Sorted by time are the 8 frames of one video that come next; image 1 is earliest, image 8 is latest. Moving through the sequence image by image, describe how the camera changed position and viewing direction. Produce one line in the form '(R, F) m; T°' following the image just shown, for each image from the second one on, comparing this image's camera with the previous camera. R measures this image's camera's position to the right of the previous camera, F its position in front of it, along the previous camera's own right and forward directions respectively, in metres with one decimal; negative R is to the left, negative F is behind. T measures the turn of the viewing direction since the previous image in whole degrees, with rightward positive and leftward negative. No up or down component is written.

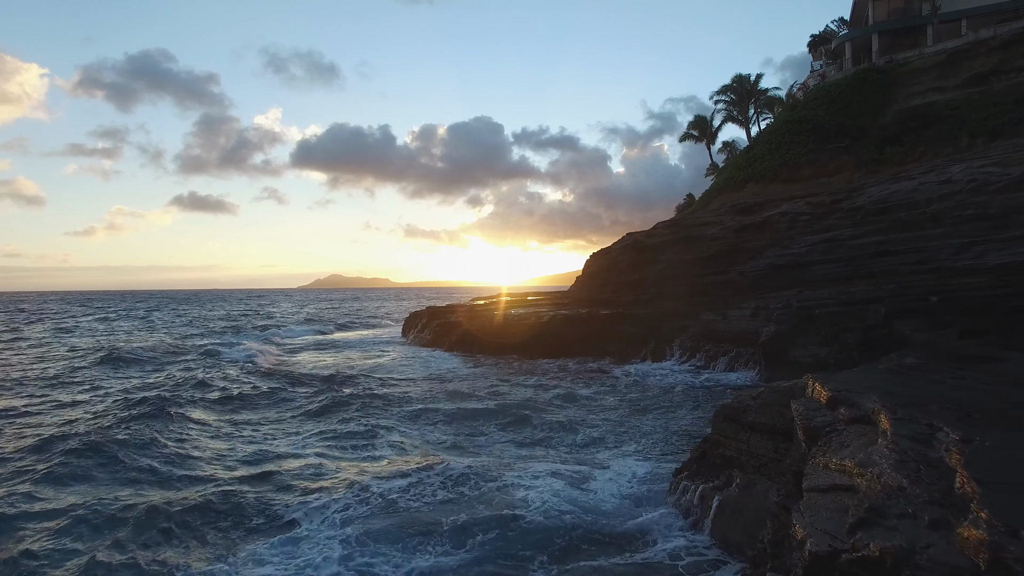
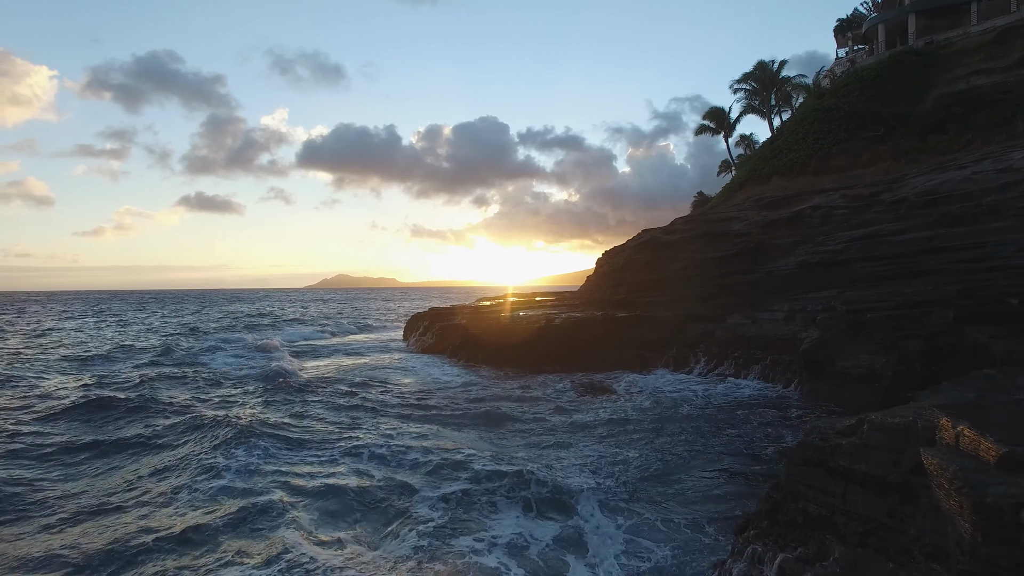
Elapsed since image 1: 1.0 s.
(-0.1, +1.6) m; 0°
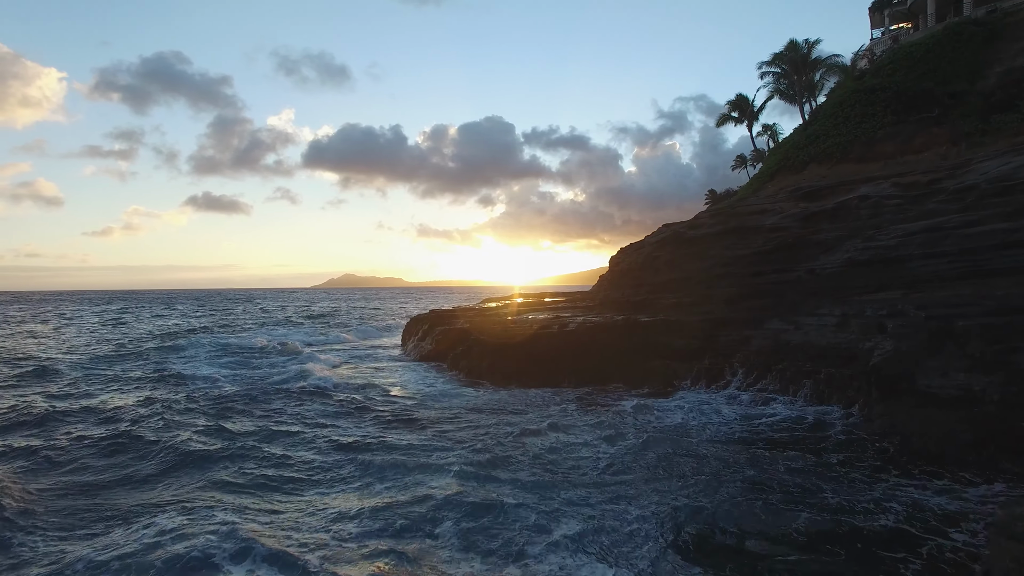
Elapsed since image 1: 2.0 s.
(-0.1, +2.2) m; 0°
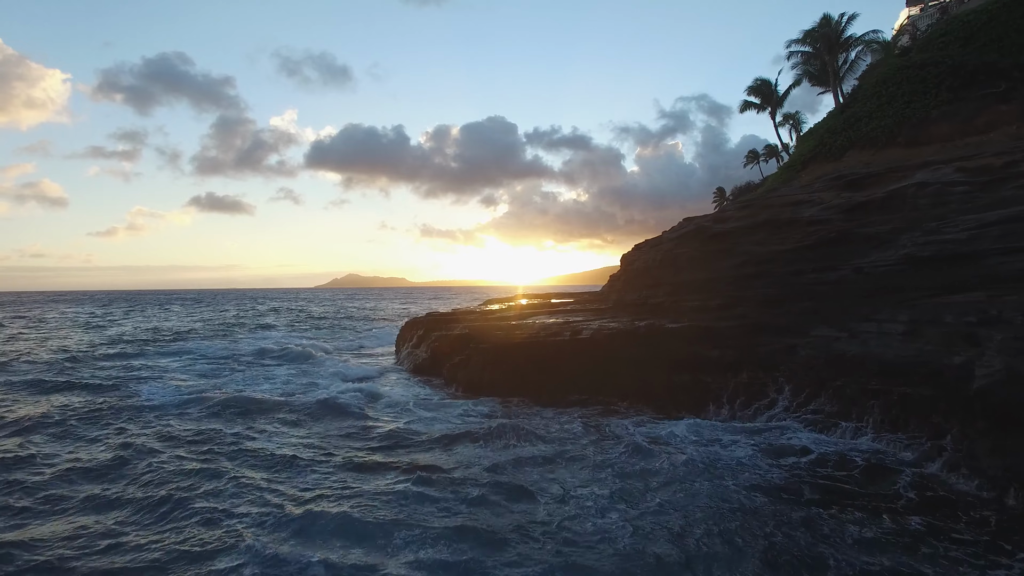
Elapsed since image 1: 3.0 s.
(-0.1, +2.2) m; 0°
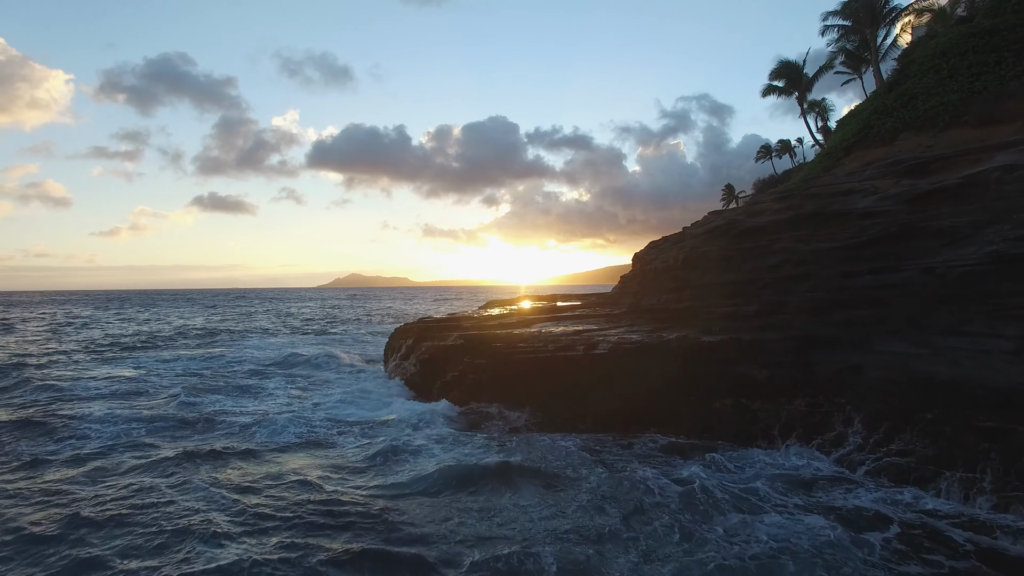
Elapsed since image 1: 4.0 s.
(0.0, +2.5) m; 0°
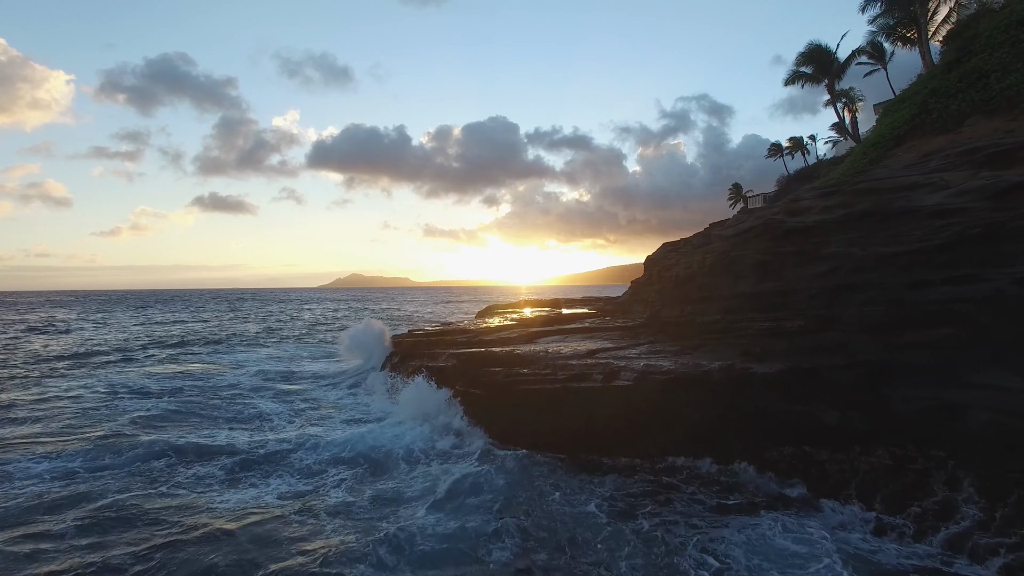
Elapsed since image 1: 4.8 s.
(0.0, +2.4) m; 0°
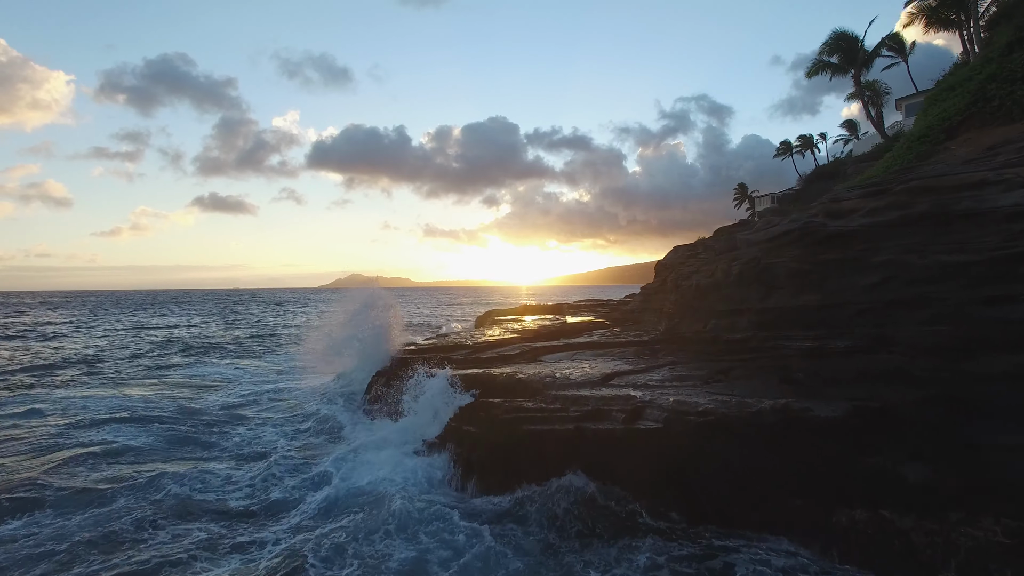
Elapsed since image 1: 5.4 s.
(0.0, +1.9) m; 0°
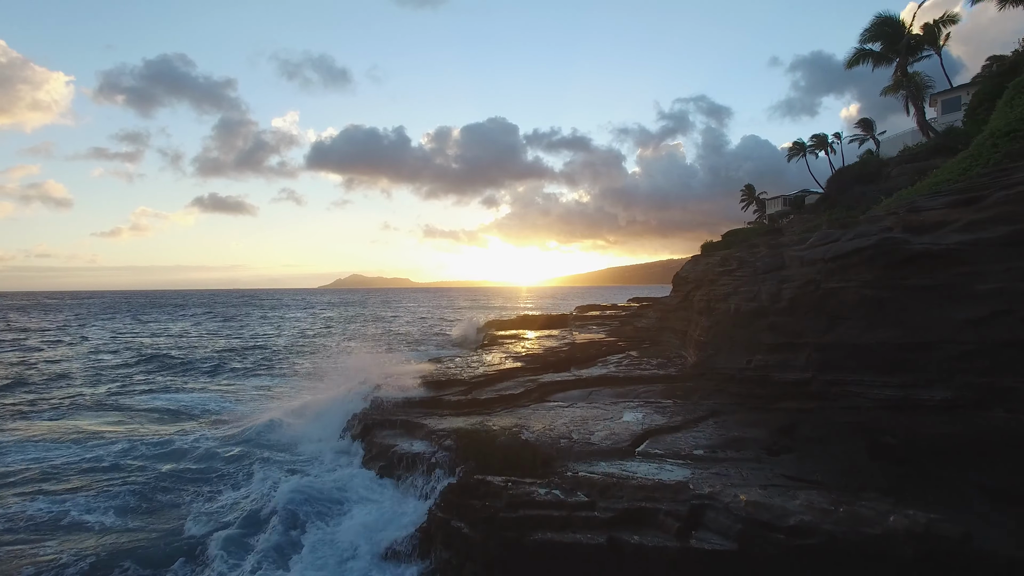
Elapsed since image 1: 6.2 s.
(-0.1, +2.5) m; 0°
